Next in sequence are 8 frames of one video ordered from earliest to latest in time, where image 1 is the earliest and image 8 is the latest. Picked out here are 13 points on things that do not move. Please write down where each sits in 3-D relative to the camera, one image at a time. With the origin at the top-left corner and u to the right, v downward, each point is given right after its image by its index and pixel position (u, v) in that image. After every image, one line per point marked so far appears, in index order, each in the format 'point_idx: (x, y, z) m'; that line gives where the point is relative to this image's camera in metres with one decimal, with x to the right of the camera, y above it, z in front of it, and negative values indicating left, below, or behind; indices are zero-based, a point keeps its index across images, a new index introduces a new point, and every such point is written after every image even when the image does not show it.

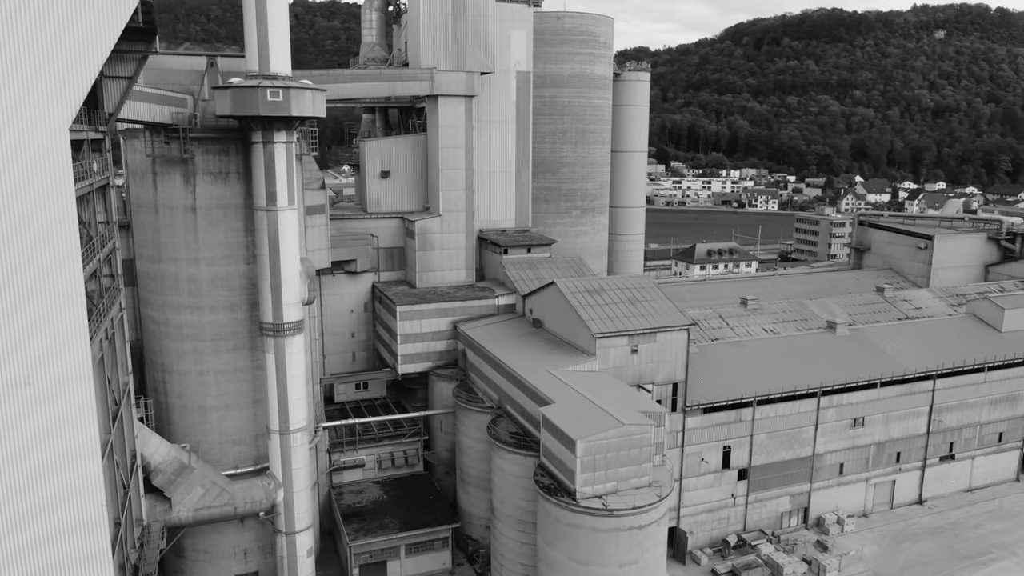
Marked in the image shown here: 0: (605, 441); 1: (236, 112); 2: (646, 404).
0: (+2.1, -3.6, +17.9) m
1: (-6.6, +4.2, +18.3) m
2: (+3.4, -3.0, +19.7) m
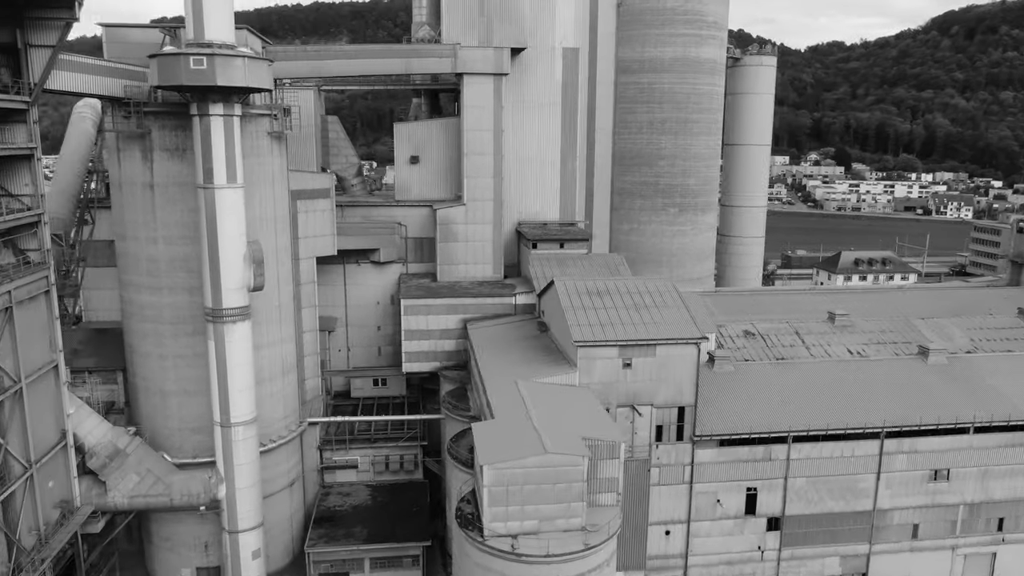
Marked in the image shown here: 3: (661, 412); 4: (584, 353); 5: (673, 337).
0: (+0.2, -3.5, +14.9) m
1: (-7.9, +4.6, +17.3) m
2: (+1.9, -3.0, +16.4) m
3: (+3.8, -3.2, +20.0) m
4: (+1.8, -1.6, +19.4) m
5: (+4.0, -1.2, +19.6) m
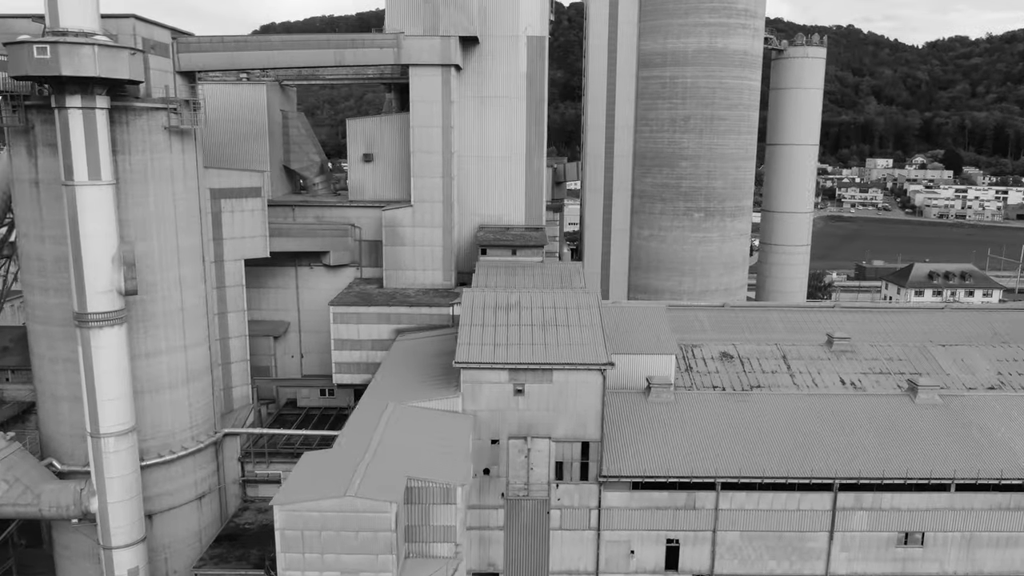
0: (-3.2, -3.8, +12.9) m
1: (-10.6, +4.6, +16.4) m
2: (-1.3, -3.3, +14.1) m
3: (+1.1, -3.6, +17.4) m
4: (-1.0, -1.9, +17.1) m
5: (+1.3, -1.6, +17.0) m
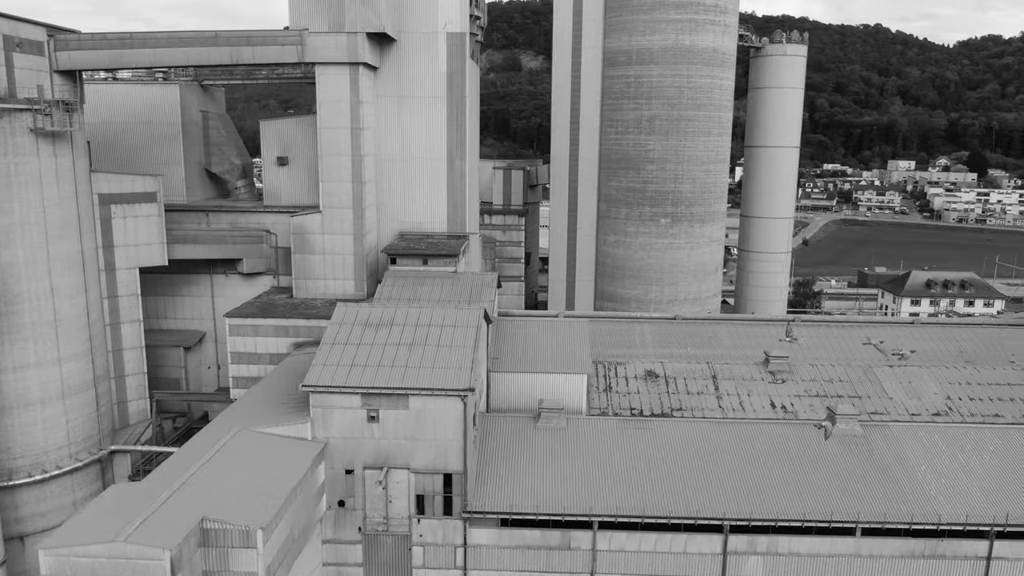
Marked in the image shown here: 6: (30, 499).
0: (-6.4, -4.1, +11.6) m
1: (-13.5, +4.3, +15.3) m
2: (-4.4, -3.6, +12.8) m
3: (-1.9, -3.9, +16.0) m
4: (-3.9, -2.3, +15.8) m
5: (-1.7, -2.0, +15.5) m
6: (-12.4, -5.4, +19.9) m
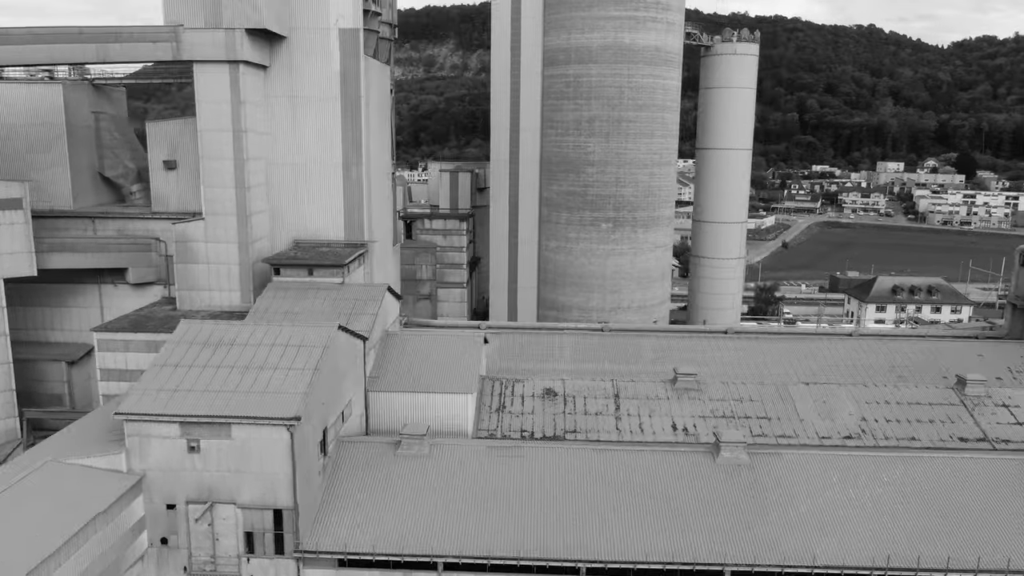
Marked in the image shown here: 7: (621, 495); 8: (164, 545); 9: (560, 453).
0: (-9.4, -4.4, +10.2) m
1: (-16.6, +4.0, +14.0) m
2: (-7.5, -4.0, +11.4) m
3: (-4.9, -4.3, +14.6) m
4: (-7.0, -2.6, +14.4) m
5: (-4.7, -2.3, +14.2) m
6: (-15.5, -5.8, +18.6) m
7: (+2.3, -4.2, +15.9) m
8: (-6.6, -4.9, +14.8) m
9: (+1.1, -3.6, +17.1) m
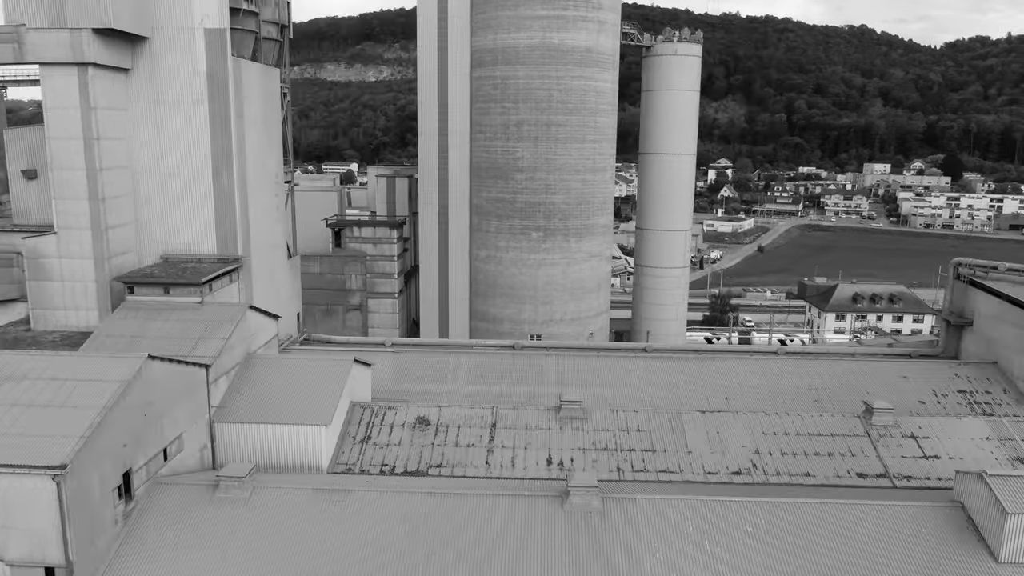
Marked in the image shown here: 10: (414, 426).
0: (-12.8, -4.9, +8.7) m
1: (-19.9, +3.5, +12.4) m
2: (-10.8, -4.5, +9.8) m
3: (-8.3, -4.8, +13.0) m
4: (-10.3, -3.1, +12.8) m
5: (-8.1, -2.8, +12.6) m
6: (-18.8, -6.3, +17.0) m
7: (-1.1, -4.8, +14.3) m
8: (-10.0, -5.4, +13.2) m
9: (-2.3, -4.2, +15.5) m
10: (-2.5, -3.5, +19.8) m
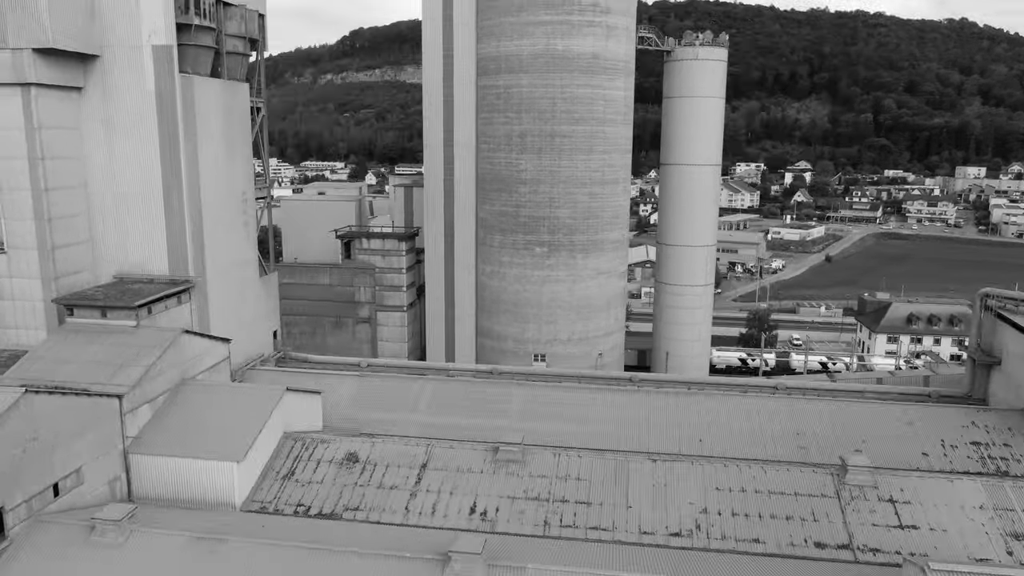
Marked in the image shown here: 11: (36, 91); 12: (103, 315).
0: (-15.6, -5.4, +8.8) m
1: (-22.1, +3.1, +13.3) m
2: (-13.5, -5.0, +9.8) m
3: (-10.6, -5.4, +12.7) m
4: (-12.6, -3.7, +12.7) m
5: (-10.4, -3.4, +12.2) m
6: (-20.7, -6.7, +17.8) m
7: (-3.3, -5.5, +13.1) m
8: (-12.3, -6.0, +13.0) m
9: (-4.4, -4.9, +14.4) m
10: (-4.1, -4.2, +18.8) m
11: (-12.2, +5.1, +19.9) m
12: (-10.5, -0.7, +20.0) m
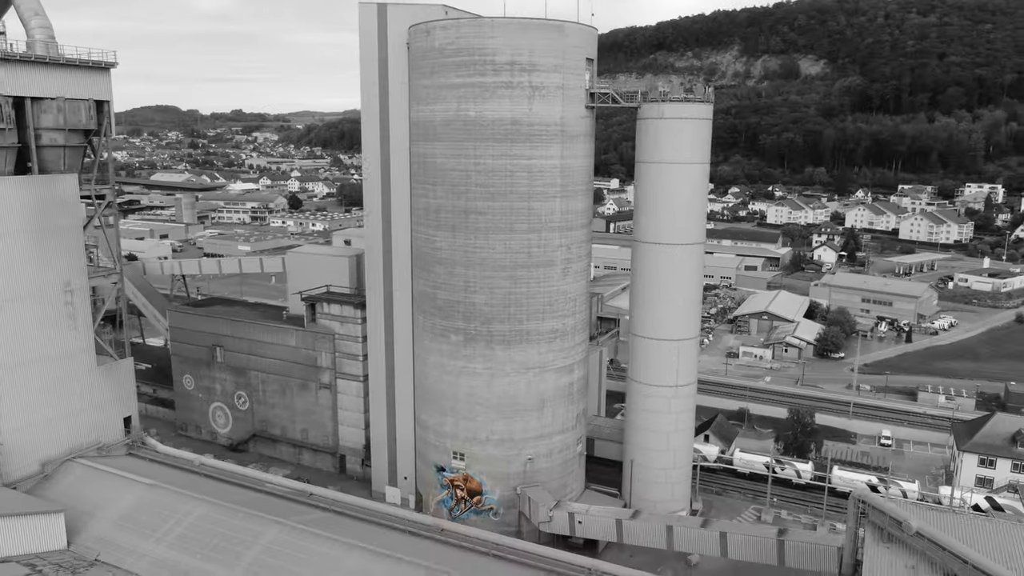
0: (-25.8, -7.8, +11.4) m
1: (-30.2, +1.1, +17.6) m
2: (-23.6, -7.5, +11.7) m
3: (-20.0, -8.0, +13.6) m
4: (-21.8, -6.2, +14.2) m
5: (-19.8, -6.1, +13.1) m
6: (-28.1, -8.8, +21.5) m
7: (-12.9, -8.6, +11.8) m
8: (-21.5, -8.6, +14.4) m
9: (-13.4, -7.9, +13.4) m
10: (-11.8, -7.3, +17.4) m
11: (-18.7, +2.4, +20.9) m
12: (-17.3, -3.4, +20.5) m
